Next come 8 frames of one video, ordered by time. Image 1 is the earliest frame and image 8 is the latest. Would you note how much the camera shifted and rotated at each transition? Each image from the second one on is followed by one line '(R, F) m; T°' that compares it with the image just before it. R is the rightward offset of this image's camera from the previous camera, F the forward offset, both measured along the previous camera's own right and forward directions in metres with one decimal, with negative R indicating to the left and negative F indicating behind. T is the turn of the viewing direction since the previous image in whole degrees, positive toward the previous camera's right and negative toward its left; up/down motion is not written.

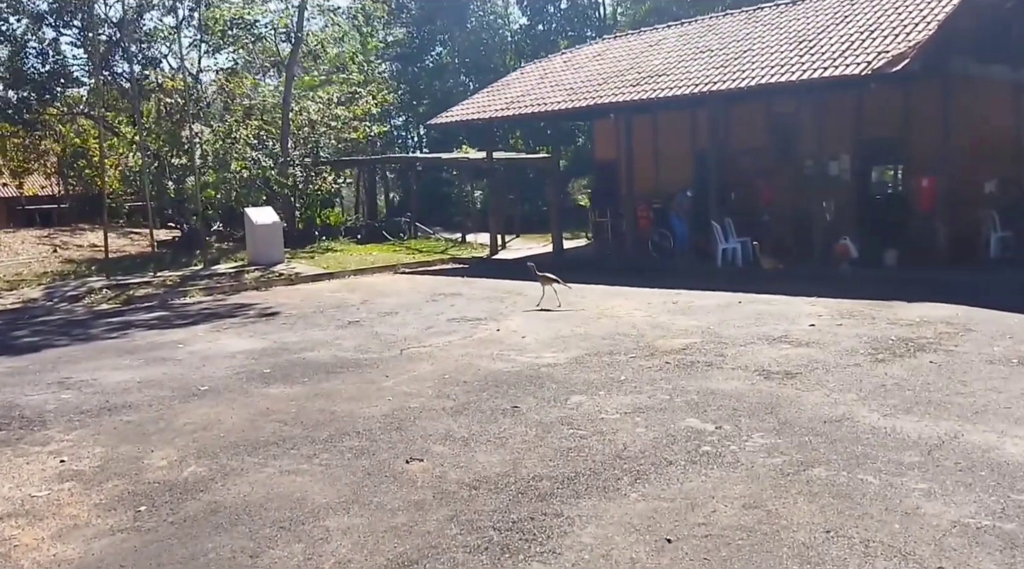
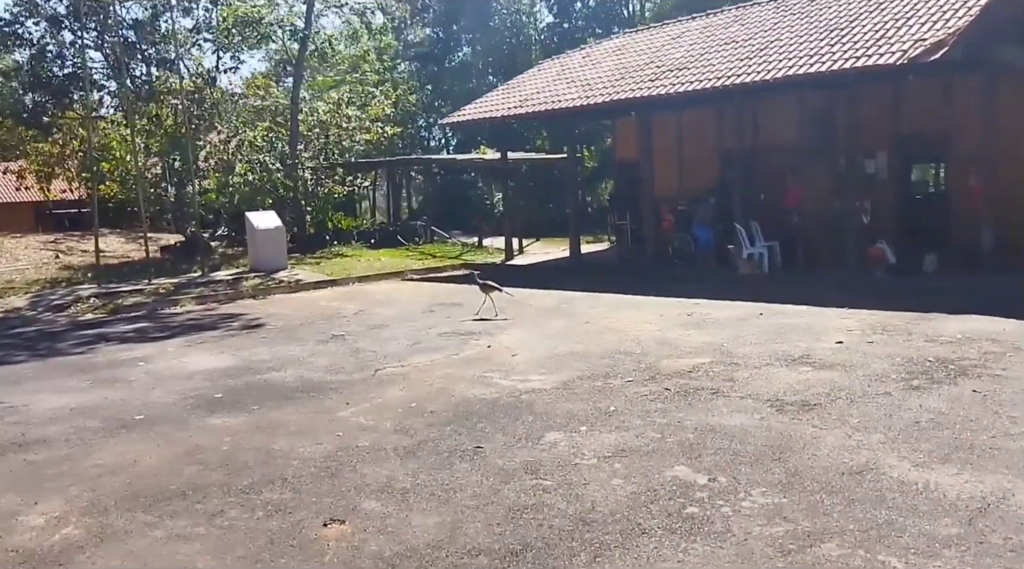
(+0.5, +0.9) m; -3°
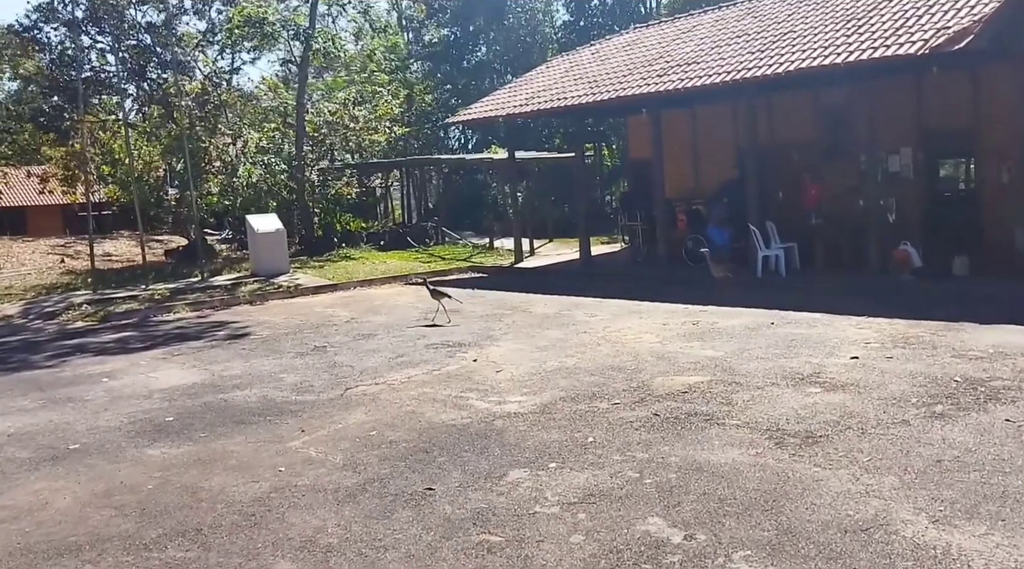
(+0.4, +0.7) m; -2°
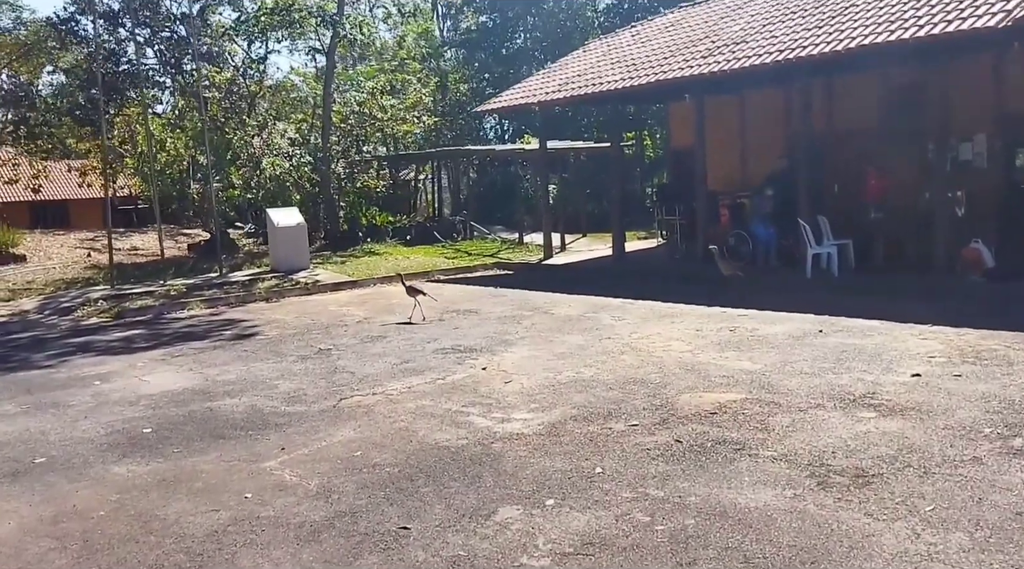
(+0.2, +0.6) m; -3°
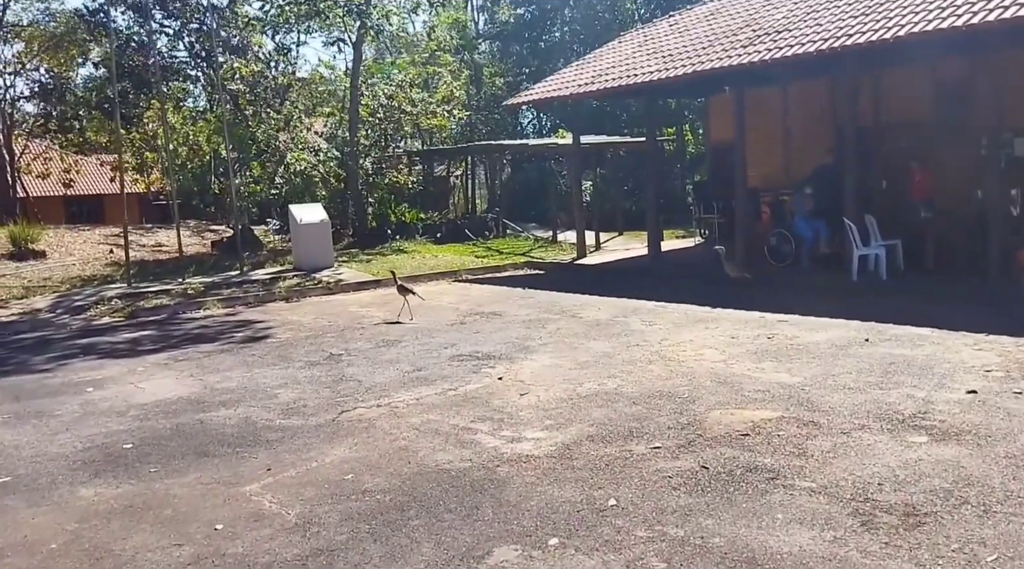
(+0.2, +0.5) m; -3°
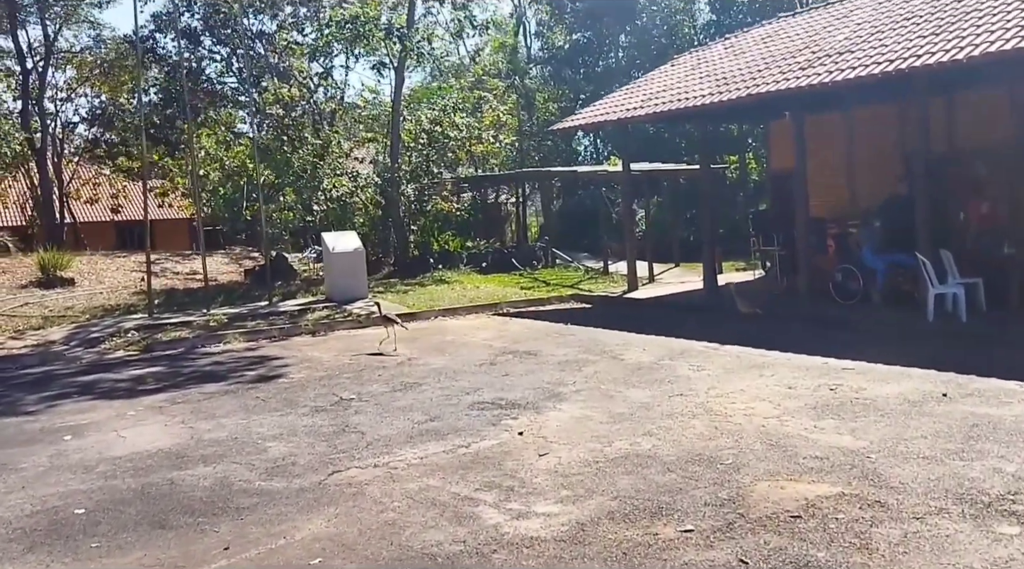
(+0.3, +0.8) m; -4°
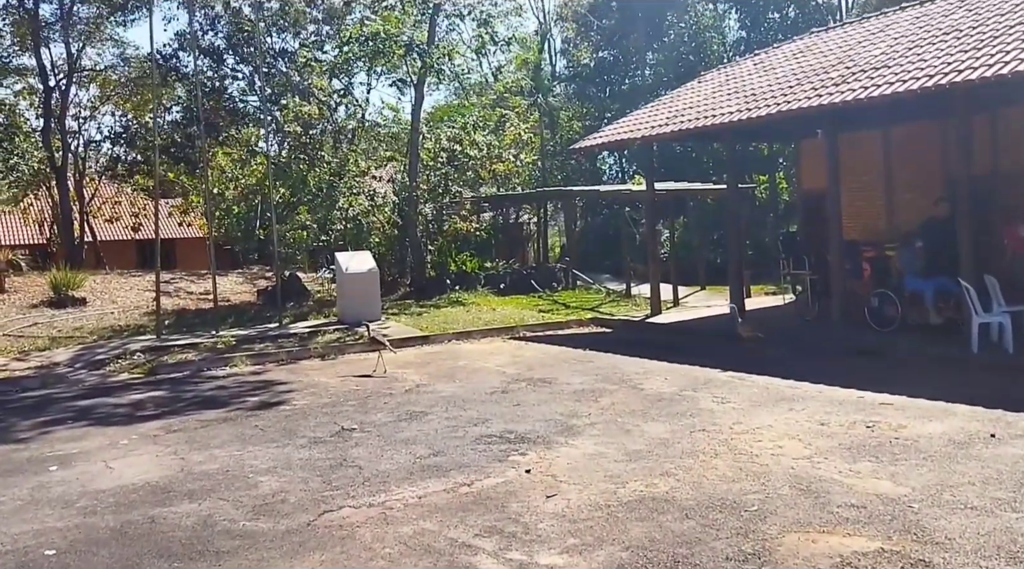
(+0.1, +0.4) m; -2°
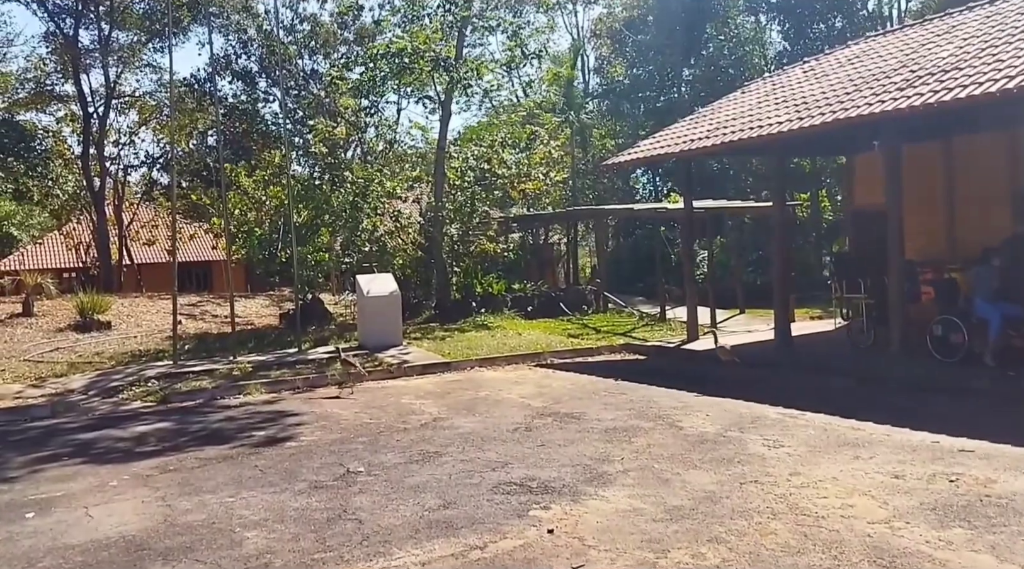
(+0.1, +0.7) m; -2°
